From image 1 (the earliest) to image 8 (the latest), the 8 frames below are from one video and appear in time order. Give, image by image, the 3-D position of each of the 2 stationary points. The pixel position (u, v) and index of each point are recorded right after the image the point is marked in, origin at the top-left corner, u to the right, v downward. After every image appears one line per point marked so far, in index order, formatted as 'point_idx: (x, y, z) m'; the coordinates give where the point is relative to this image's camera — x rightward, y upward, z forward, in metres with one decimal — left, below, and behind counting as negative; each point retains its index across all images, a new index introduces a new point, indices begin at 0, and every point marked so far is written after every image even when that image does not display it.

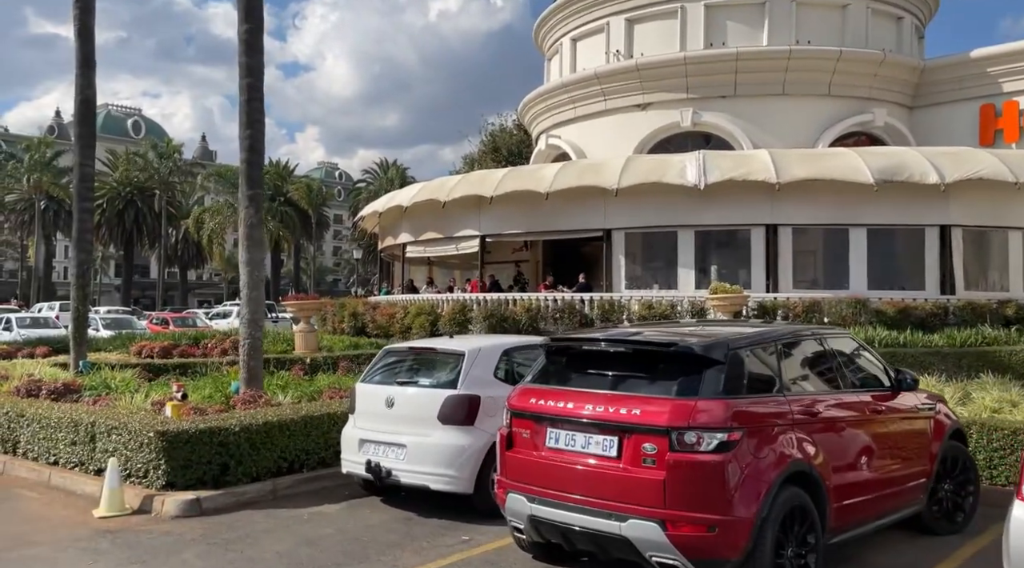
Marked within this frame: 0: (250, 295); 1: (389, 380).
0: (-3.2, -0.1, +10.2) m
1: (-1.1, -0.8, +7.1) m
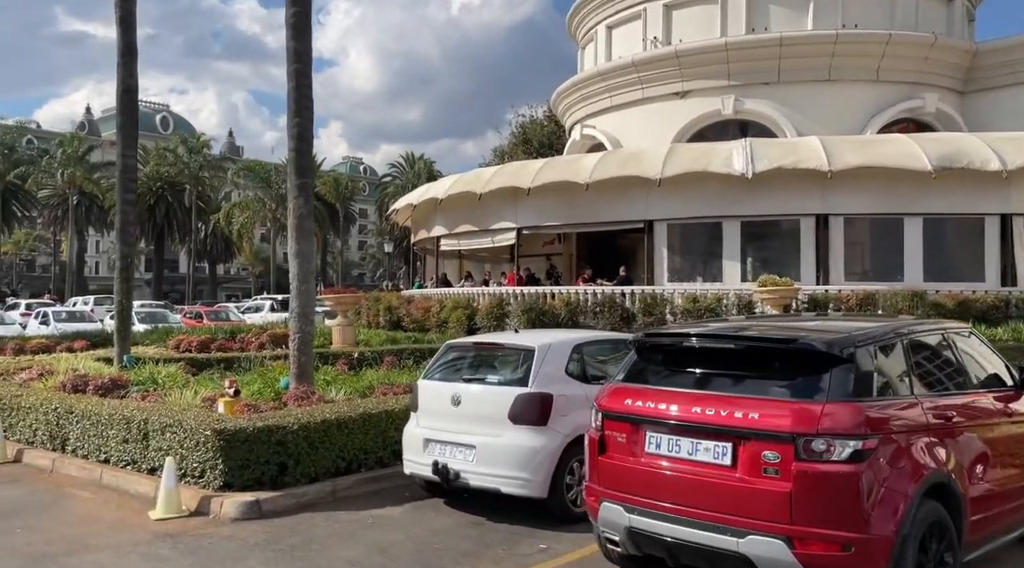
0: (-2.6, 0.0, +10.0) m
1: (-0.5, -0.8, +6.8) m
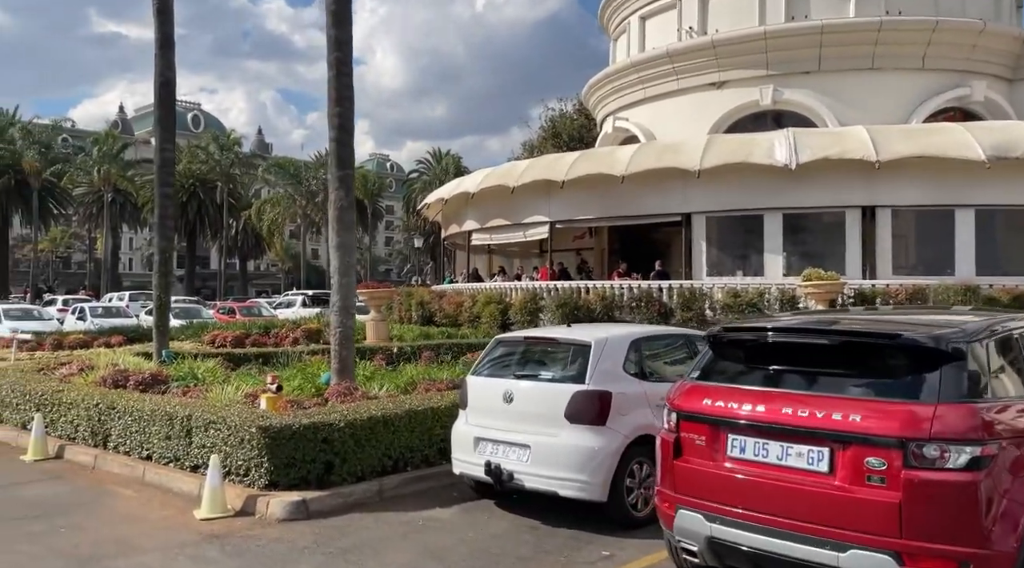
0: (-2.0, 0.0, +9.8) m
1: (-0.1, -0.7, +6.5) m
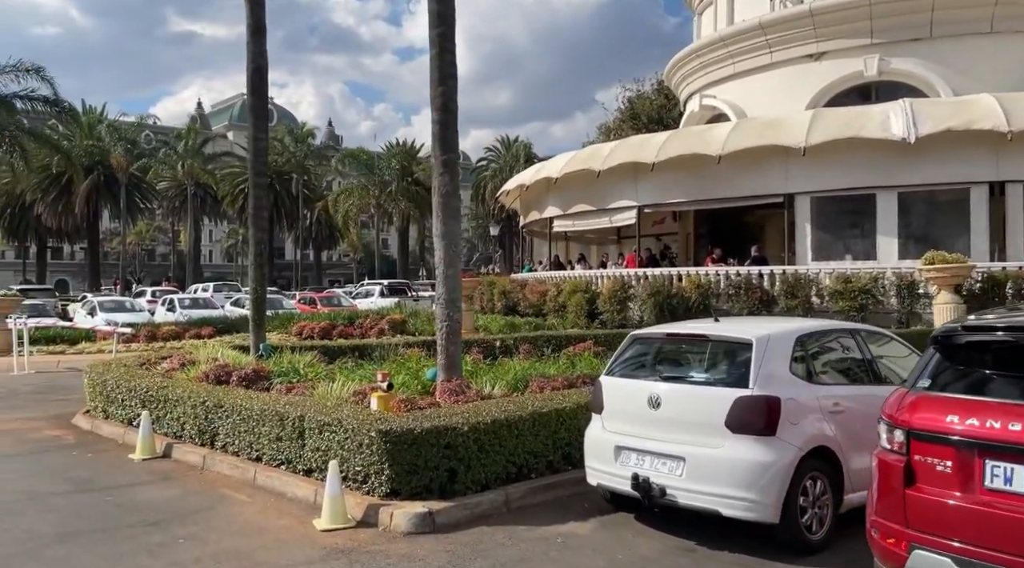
0: (-0.7, +0.1, +9.3) m
1: (+0.9, -0.6, +5.9) m
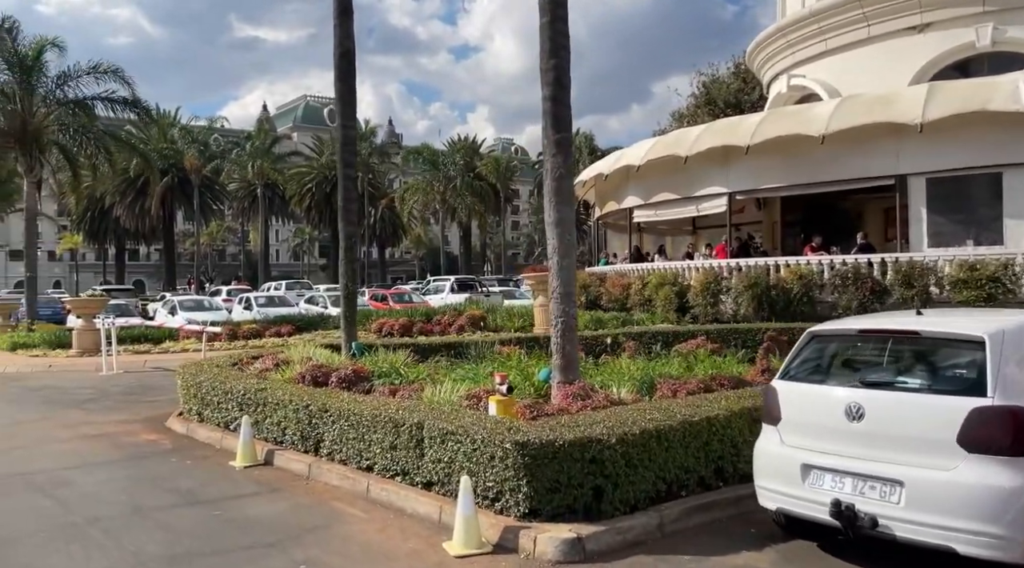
0: (+0.5, +0.2, +8.5) m
1: (+1.9, -0.6, +5.0) m
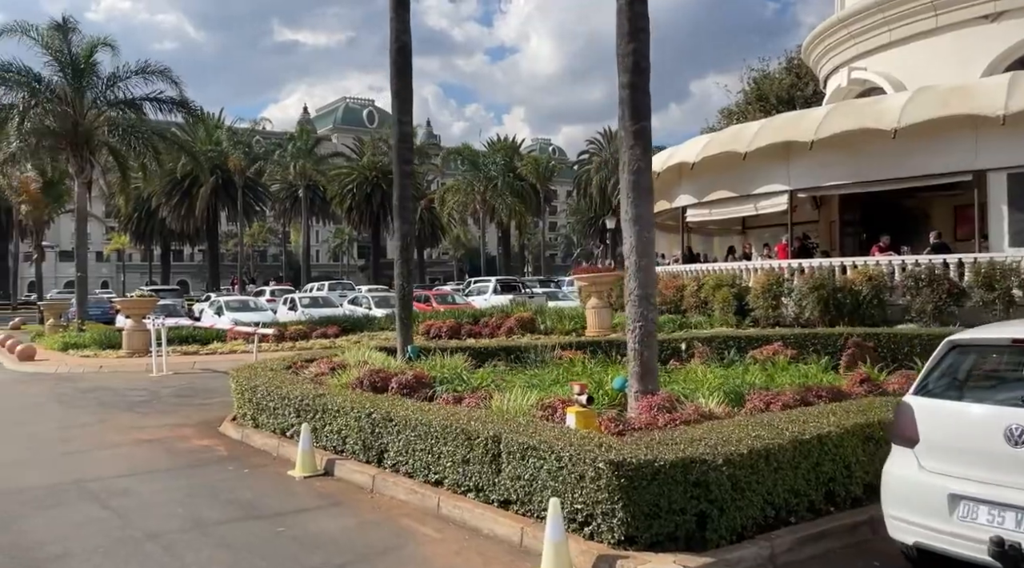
0: (+1.2, +0.2, +8.0) m
1: (+2.5, -0.6, +4.4) m
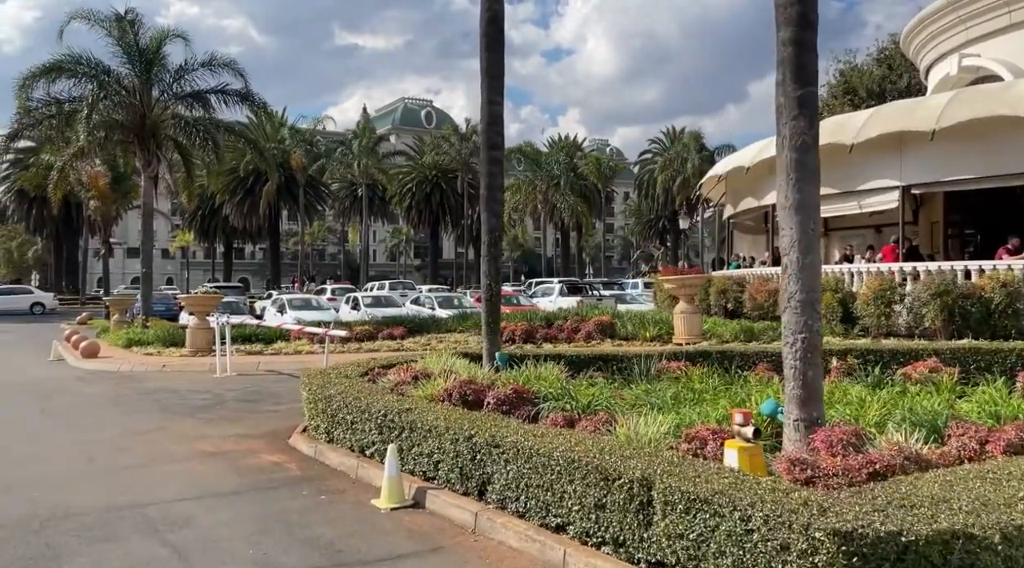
0: (+2.3, +0.1, +6.5) m
1: (+3.3, -0.6, +2.9) m
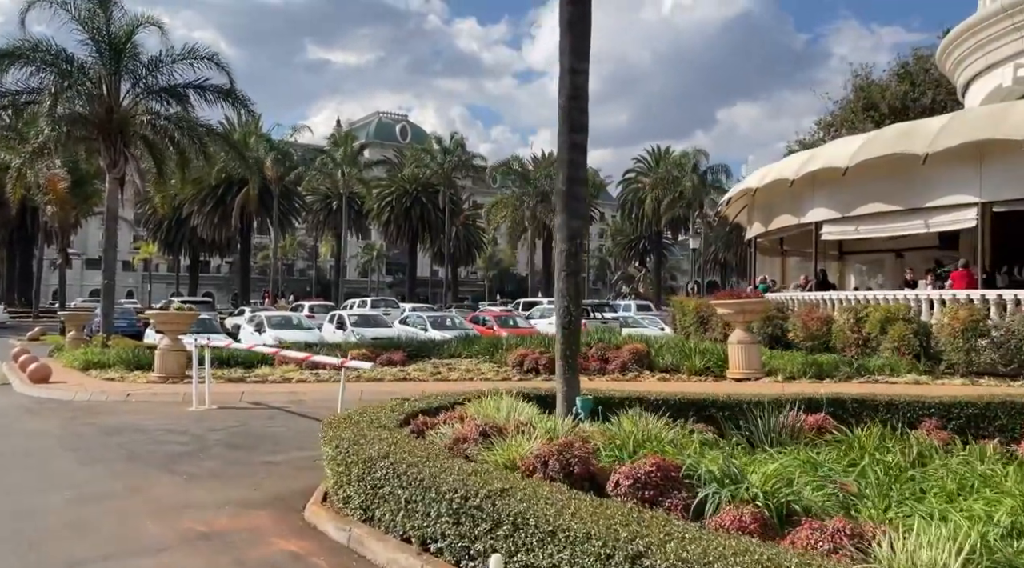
0: (+3.3, -0.1, +4.1) m
1: (+4.5, -0.8, +0.5) m
